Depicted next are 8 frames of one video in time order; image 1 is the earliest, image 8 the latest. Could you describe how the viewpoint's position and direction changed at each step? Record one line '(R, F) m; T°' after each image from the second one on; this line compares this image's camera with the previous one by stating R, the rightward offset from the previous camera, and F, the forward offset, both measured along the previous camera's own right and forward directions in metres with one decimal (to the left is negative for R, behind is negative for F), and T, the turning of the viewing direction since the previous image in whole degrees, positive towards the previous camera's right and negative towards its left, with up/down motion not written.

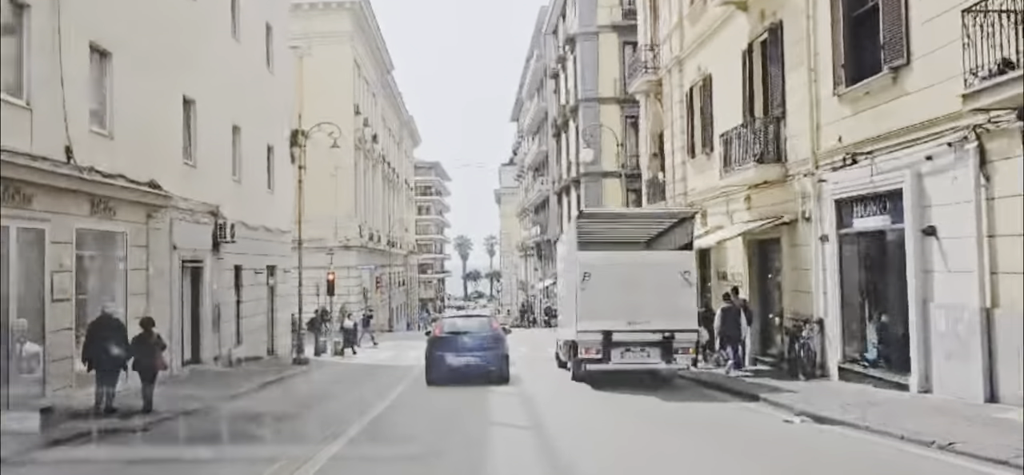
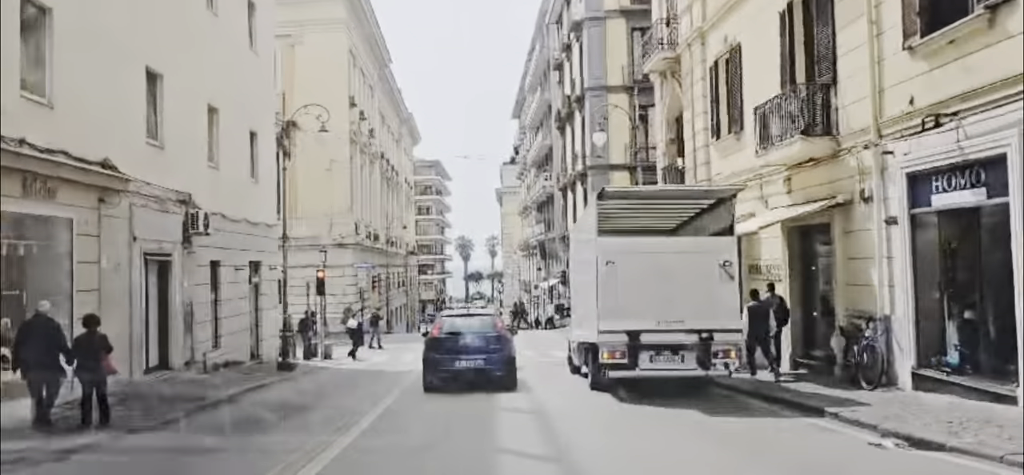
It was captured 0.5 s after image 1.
(-0.1, +2.5) m; 0°
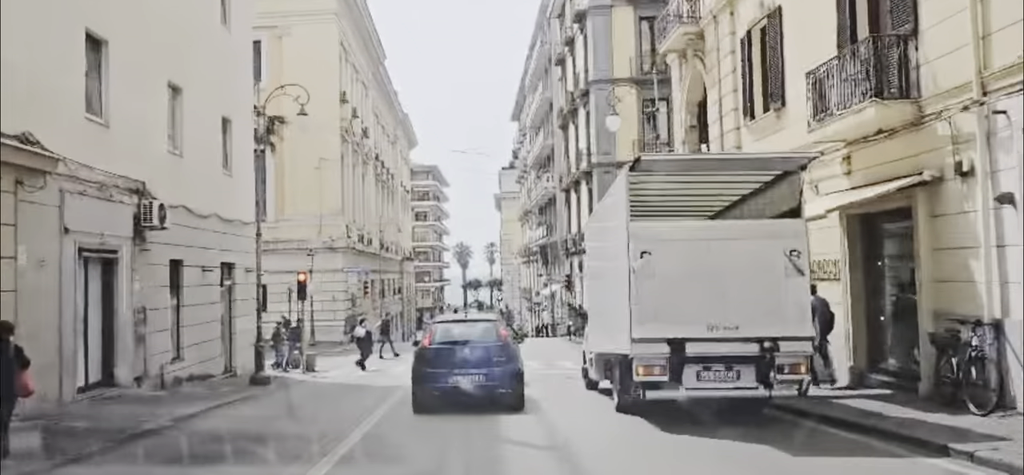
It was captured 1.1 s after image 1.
(-0.1, +2.9) m; 0°
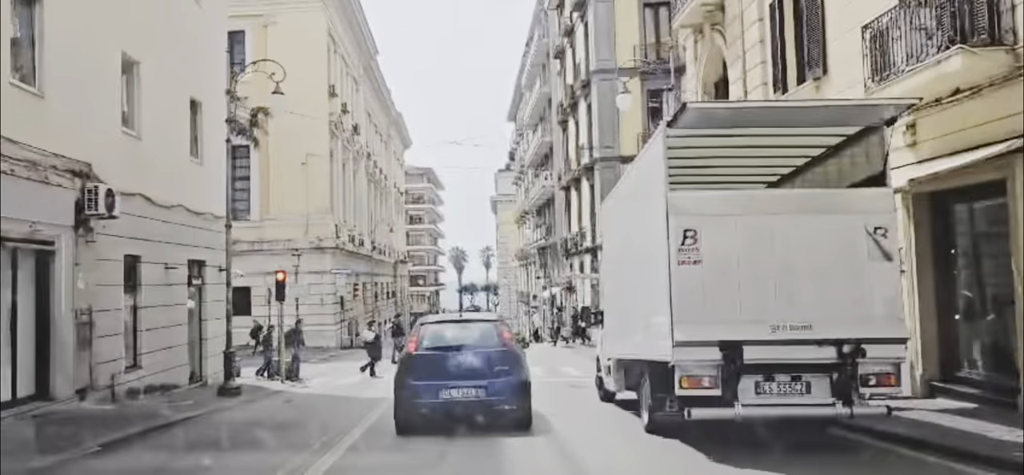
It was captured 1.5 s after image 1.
(-0.1, +2.4) m; 0°
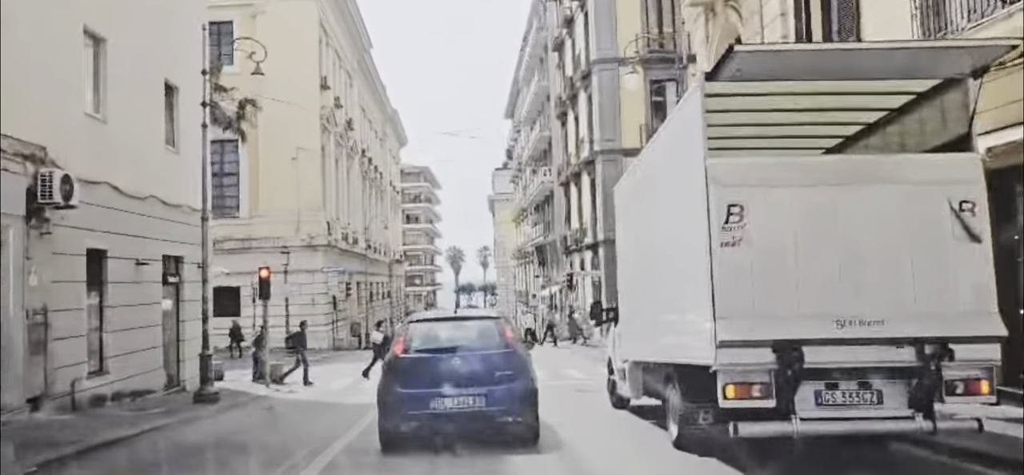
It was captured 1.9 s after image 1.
(-0.1, +1.6) m; 0°
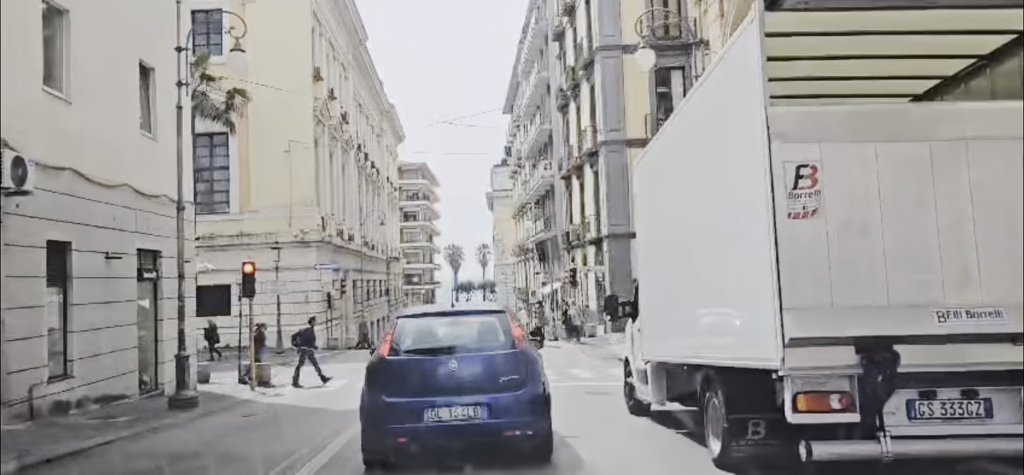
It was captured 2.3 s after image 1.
(-0.1, +1.5) m; 0°
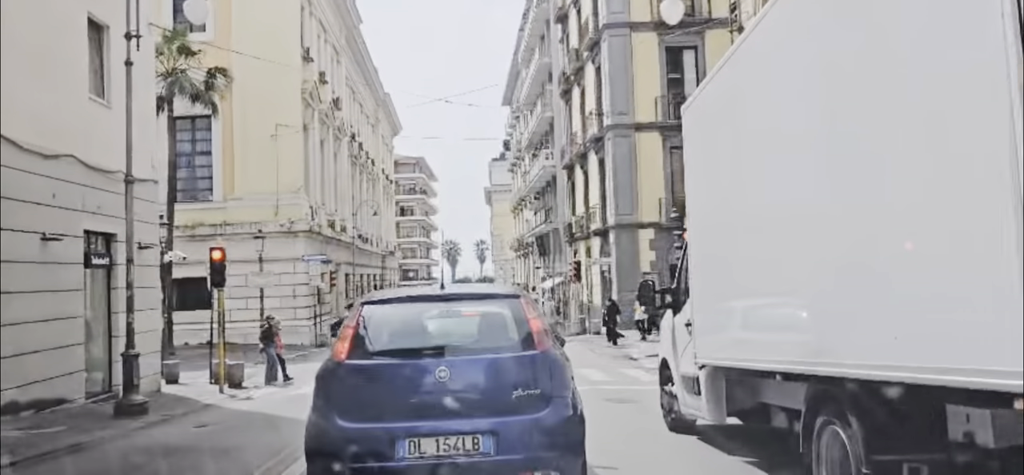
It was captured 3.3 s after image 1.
(-0.1, +2.5) m; 0°
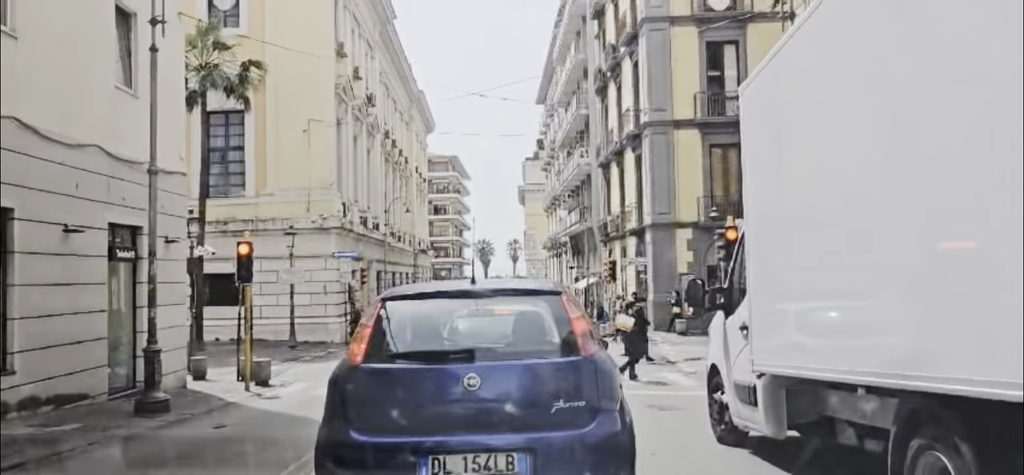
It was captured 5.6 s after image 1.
(0.0, +0.7) m; -2°
